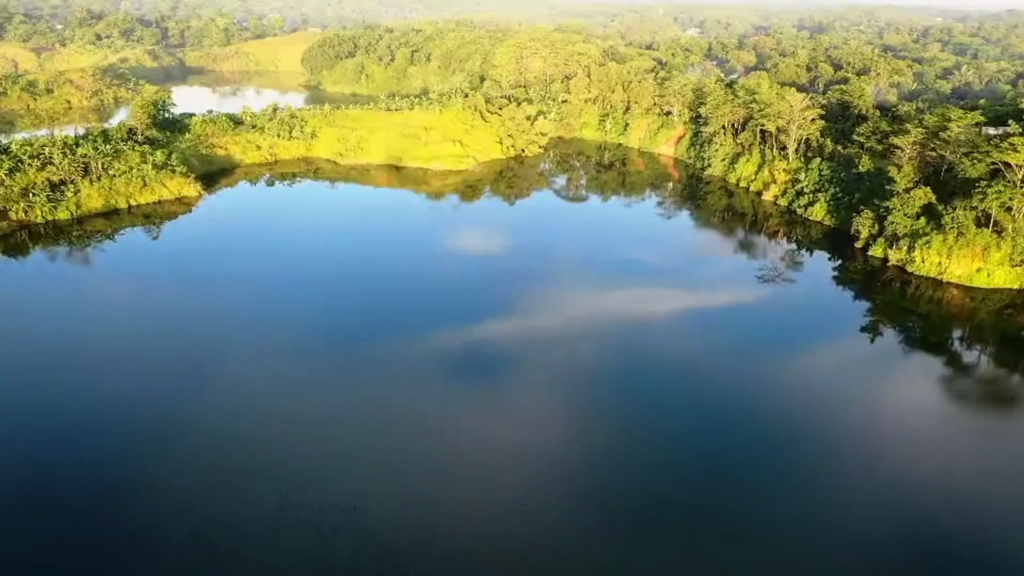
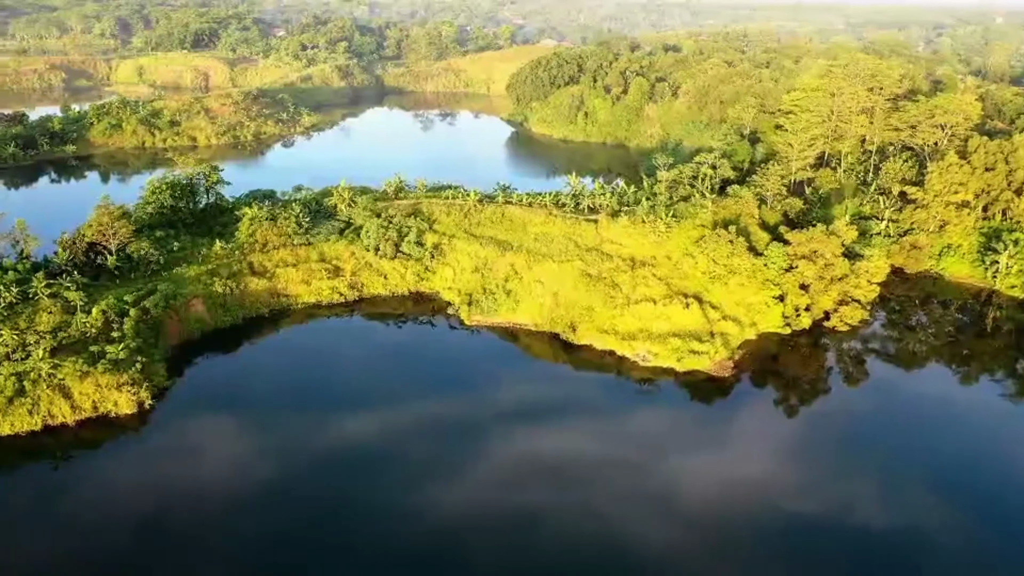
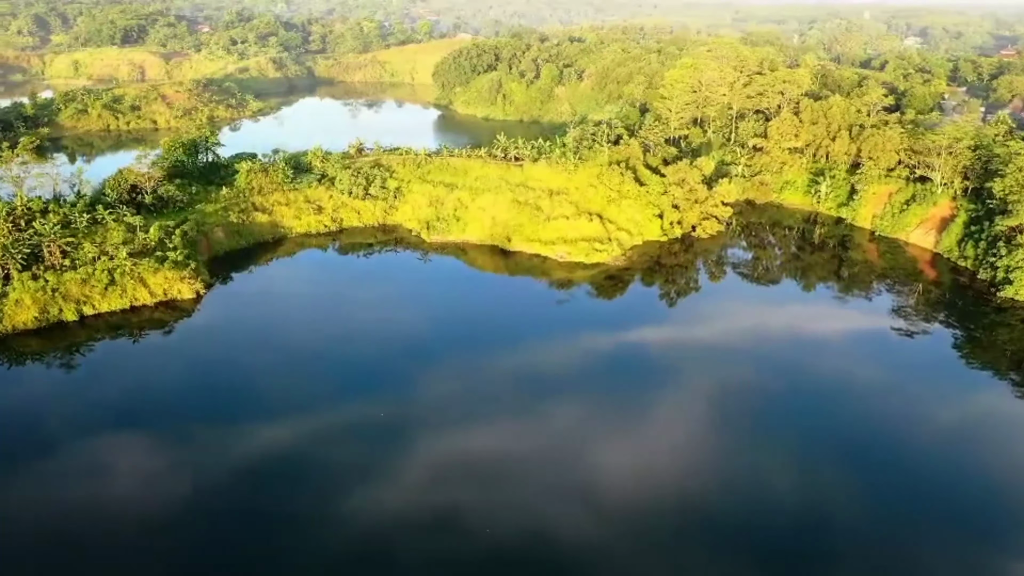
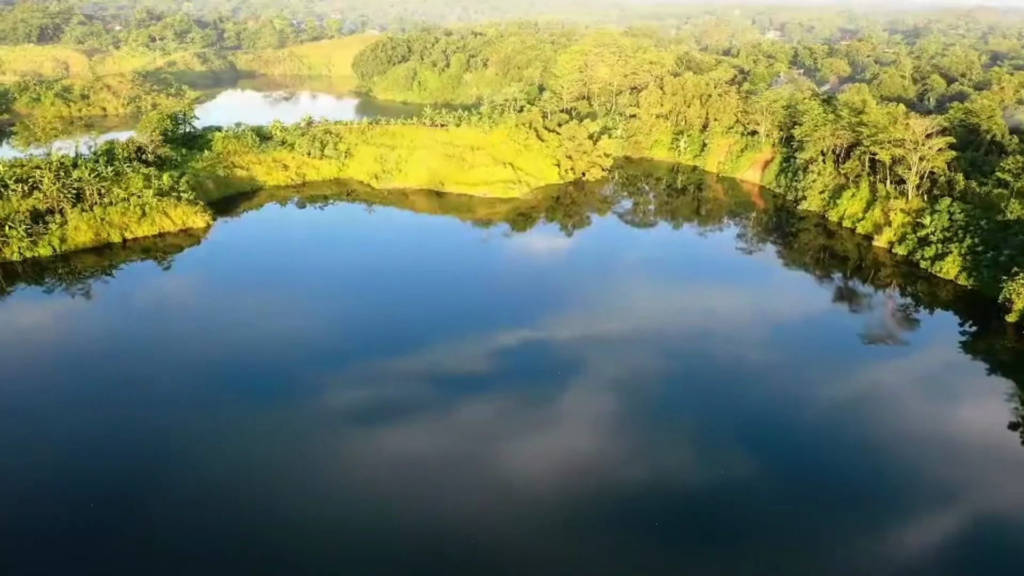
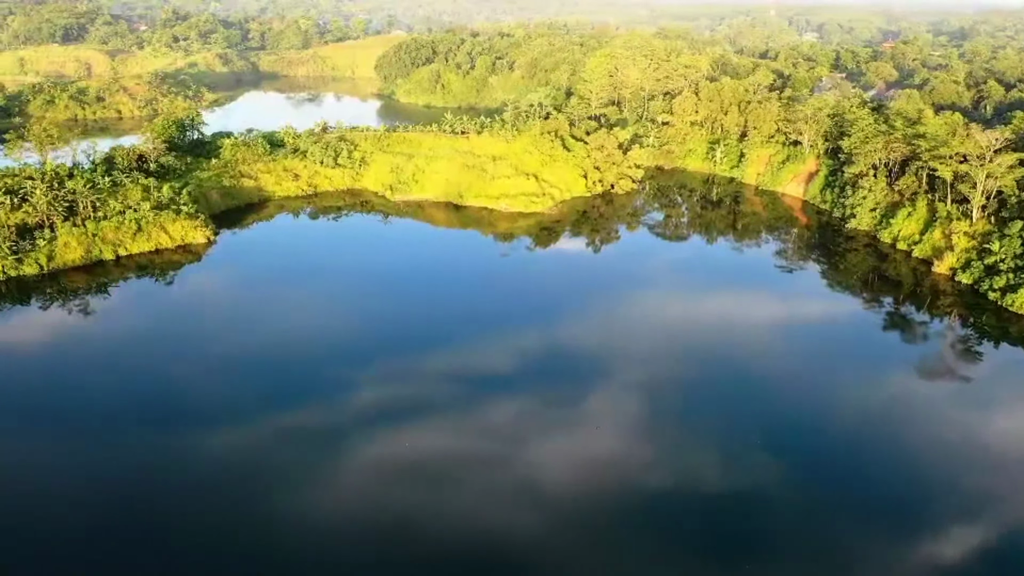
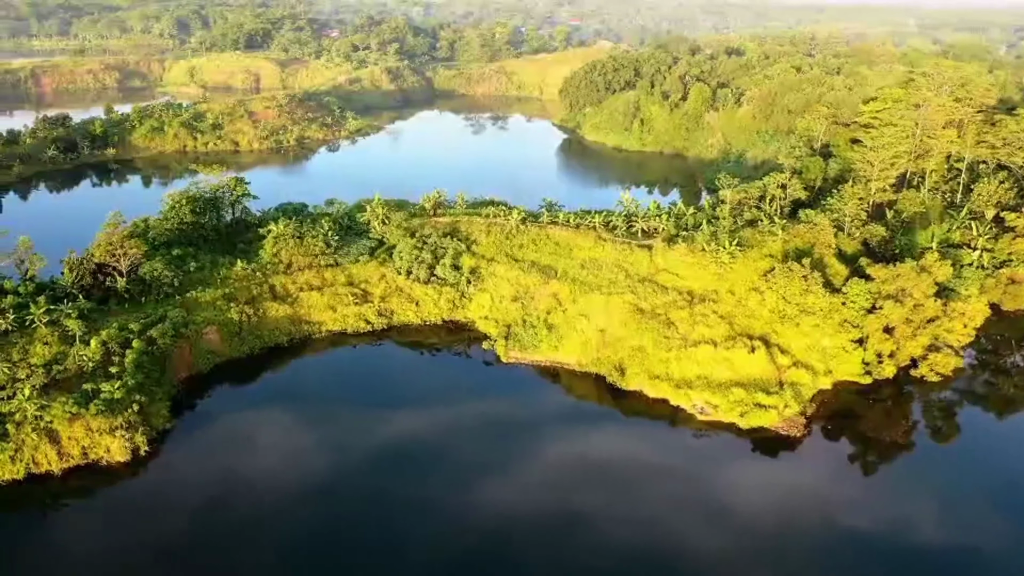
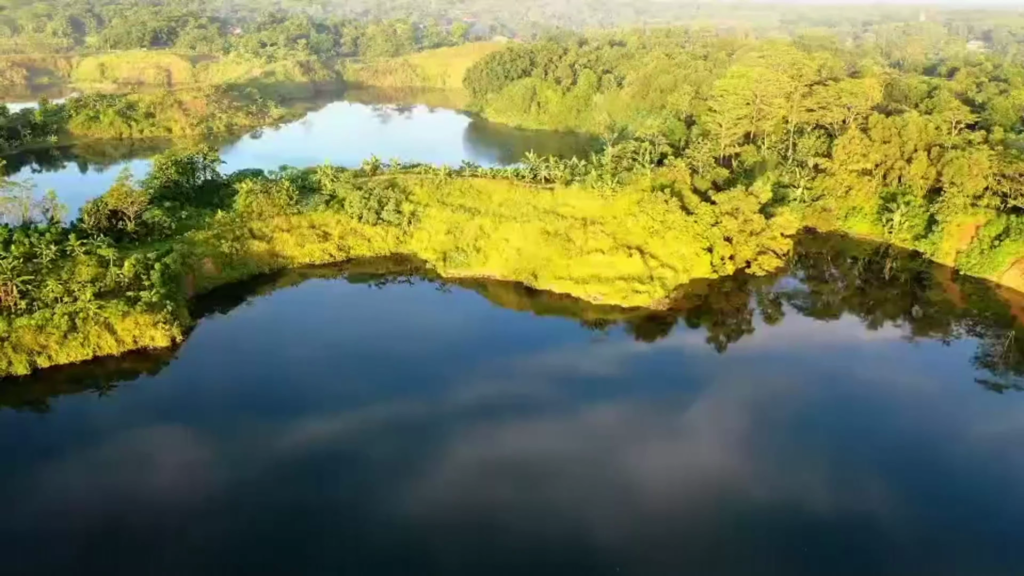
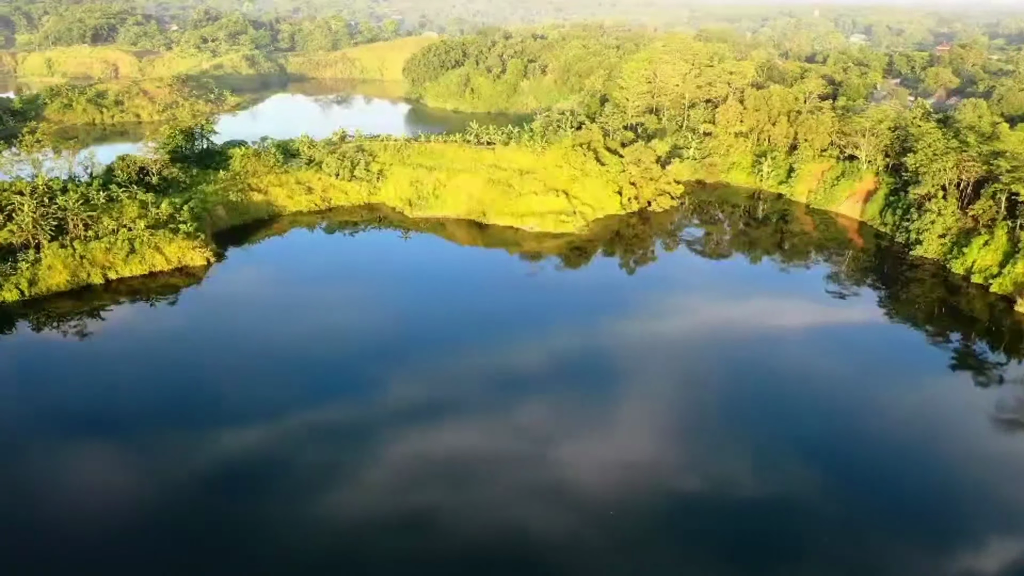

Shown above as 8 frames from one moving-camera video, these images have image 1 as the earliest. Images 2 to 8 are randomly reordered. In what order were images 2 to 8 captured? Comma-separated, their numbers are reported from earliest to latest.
4, 5, 8, 3, 7, 2, 6
